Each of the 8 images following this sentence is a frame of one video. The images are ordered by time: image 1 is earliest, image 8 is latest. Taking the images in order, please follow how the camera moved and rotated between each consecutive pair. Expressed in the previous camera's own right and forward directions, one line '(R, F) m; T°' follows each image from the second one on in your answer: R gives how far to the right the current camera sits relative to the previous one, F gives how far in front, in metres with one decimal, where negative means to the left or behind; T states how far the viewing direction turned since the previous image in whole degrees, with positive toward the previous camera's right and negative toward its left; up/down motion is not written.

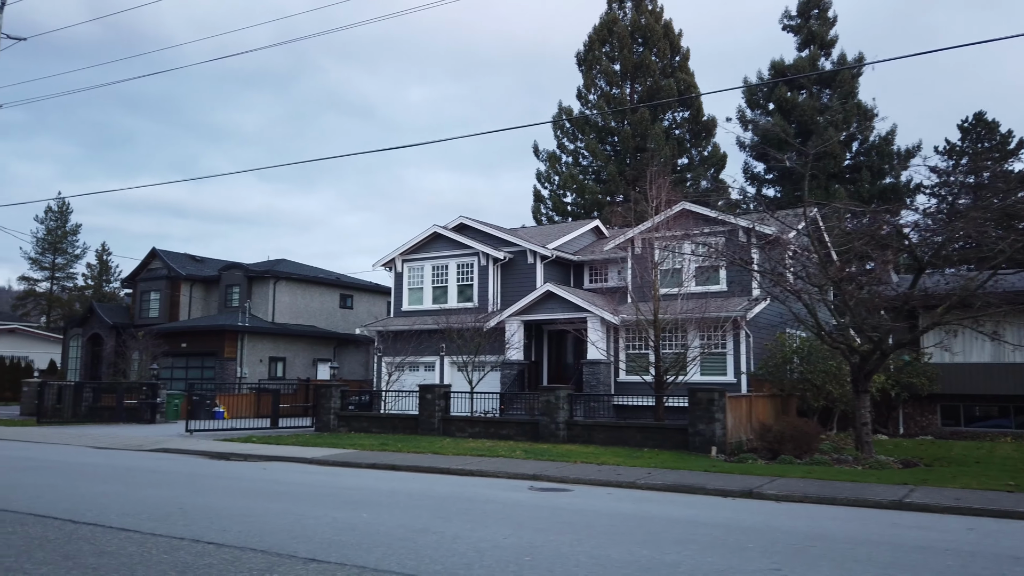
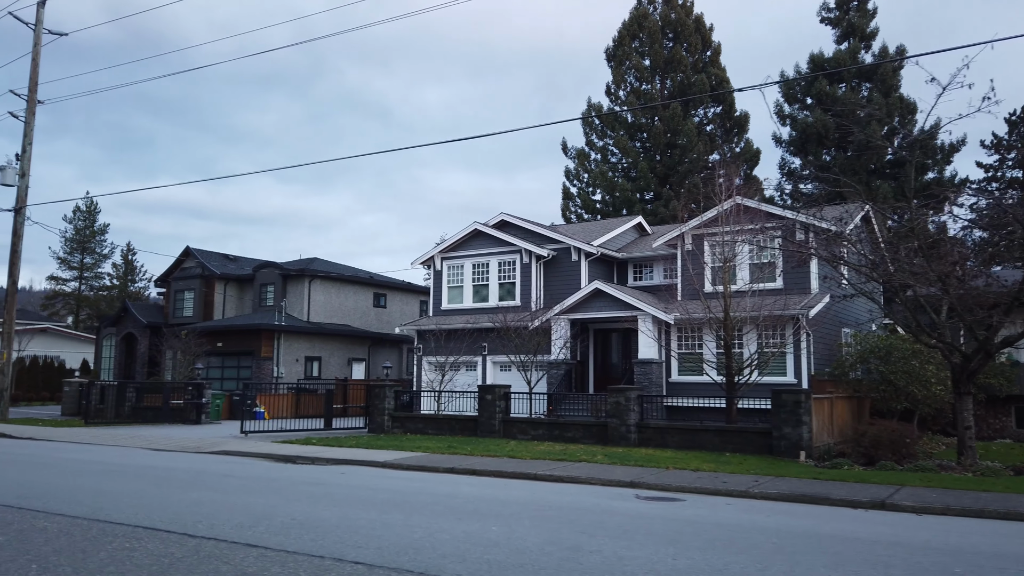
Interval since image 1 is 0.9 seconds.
(-1.0, +0.5) m; -1°
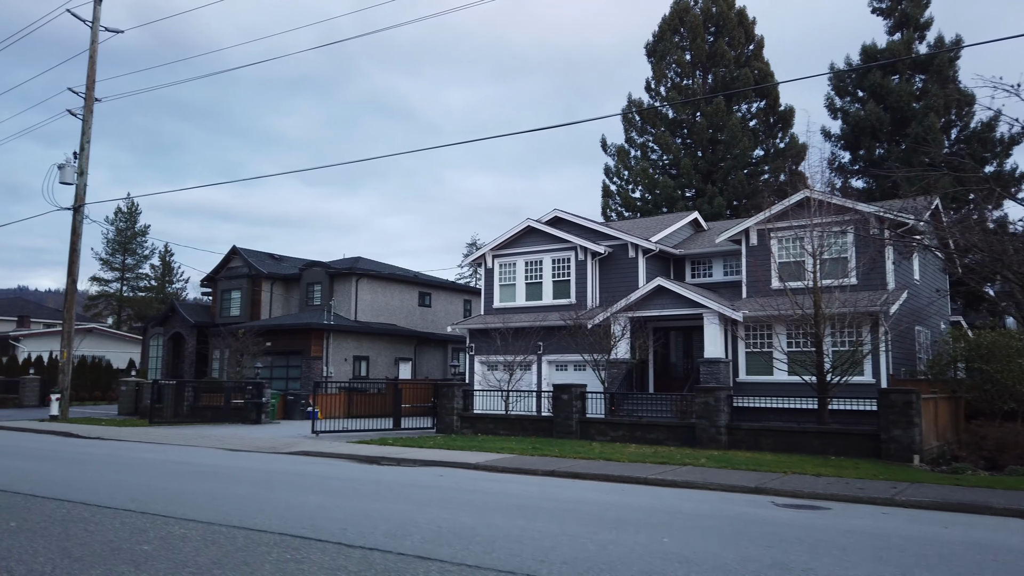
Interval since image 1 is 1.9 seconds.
(-1.0, +0.5) m; -2°
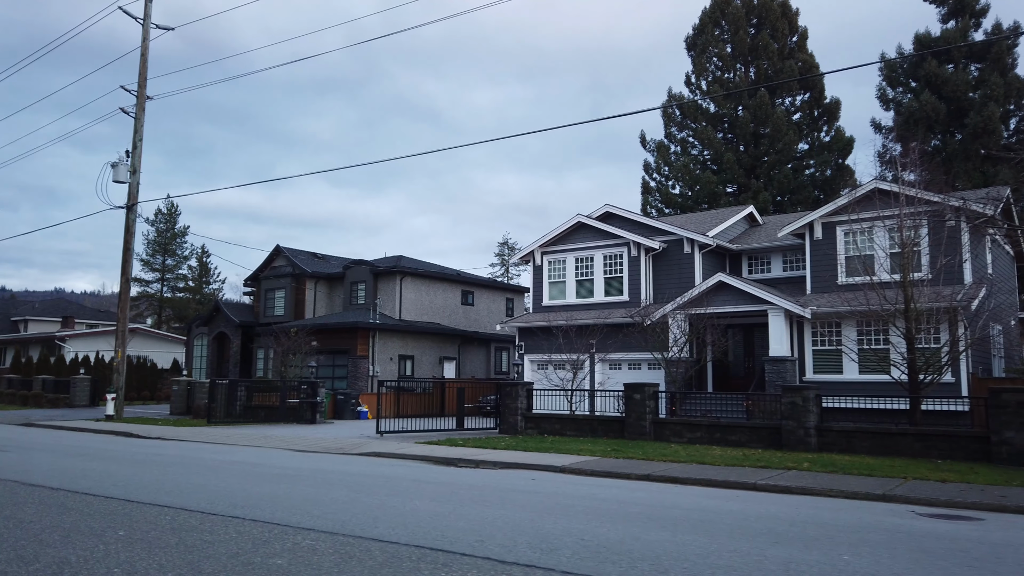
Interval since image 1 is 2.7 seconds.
(-0.8, +0.5) m; -2°
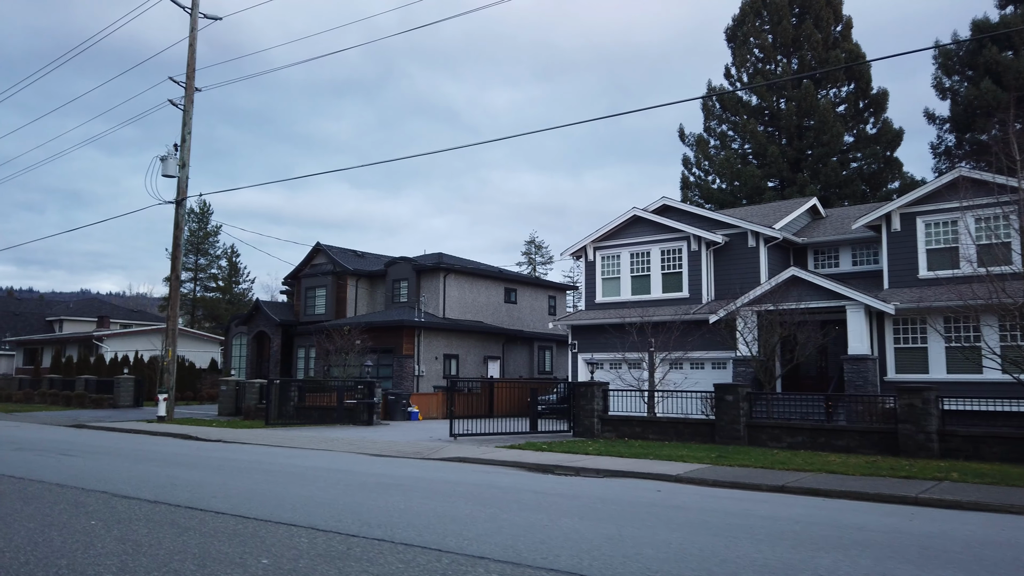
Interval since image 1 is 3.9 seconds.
(-1.2, +0.9) m; -1°
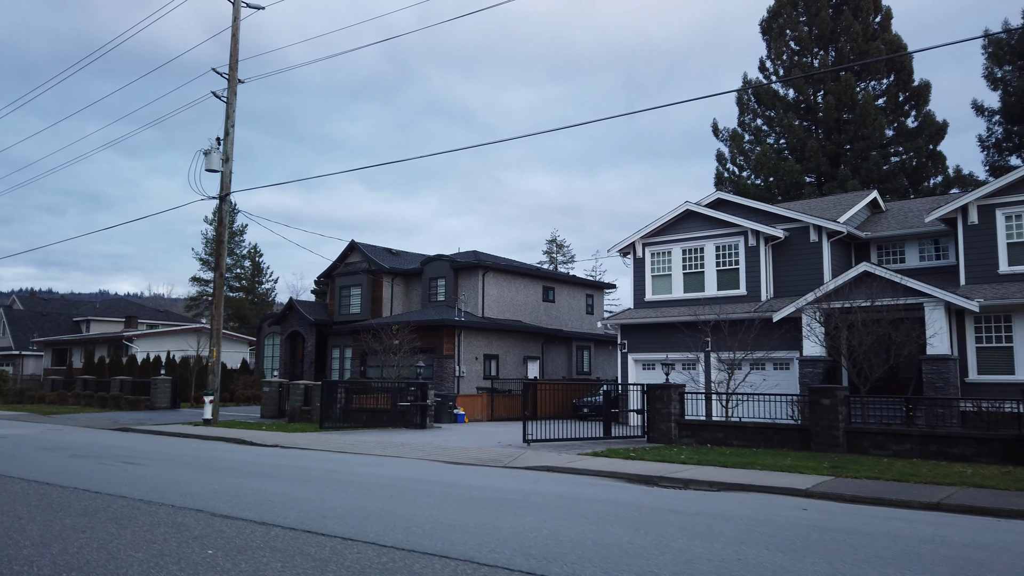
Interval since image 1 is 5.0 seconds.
(-1.1, +0.9) m; -1°
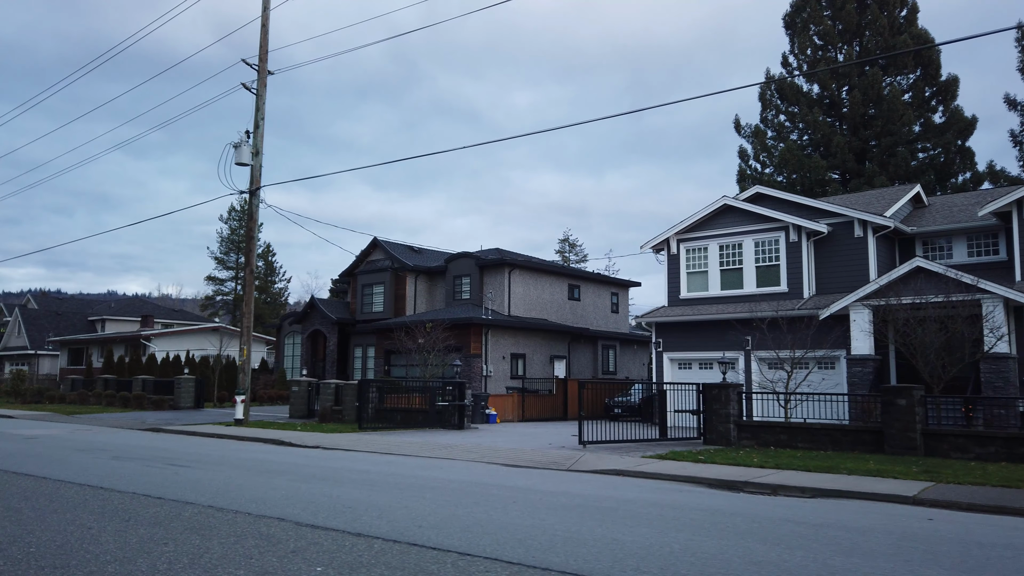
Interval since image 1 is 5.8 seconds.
(-0.8, +0.6) m; -1°
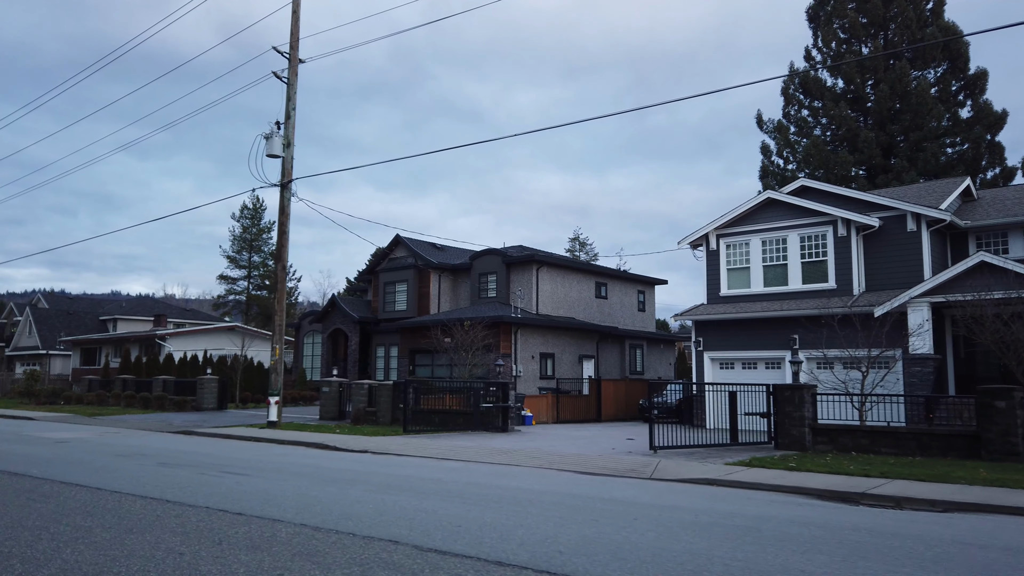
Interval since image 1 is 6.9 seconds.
(-1.0, +0.9) m; 0°
